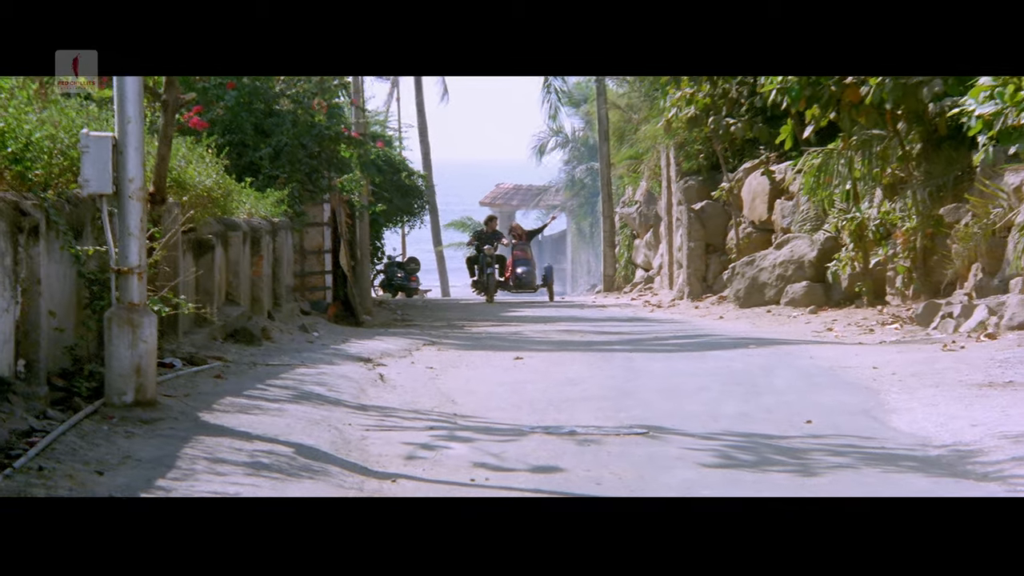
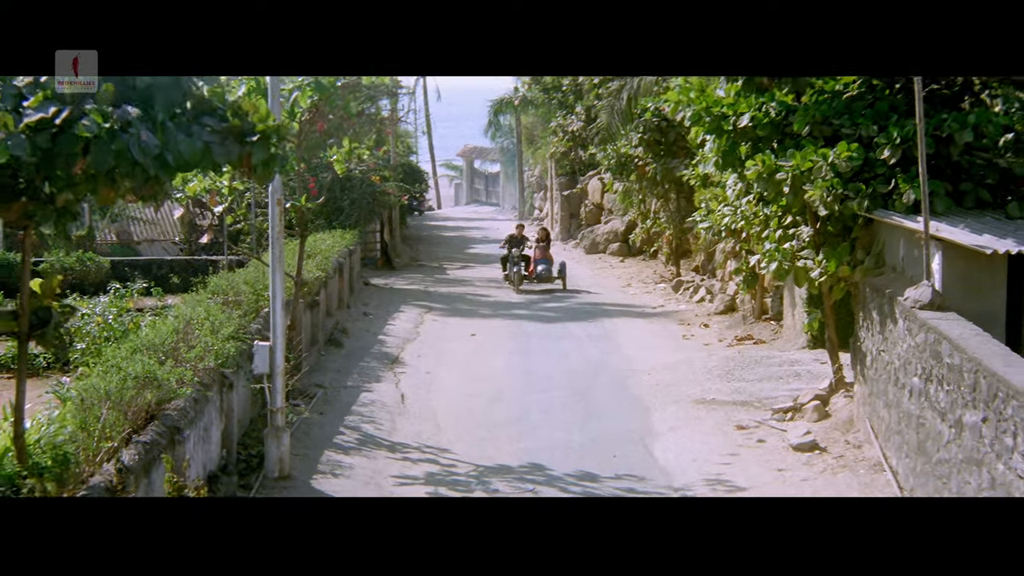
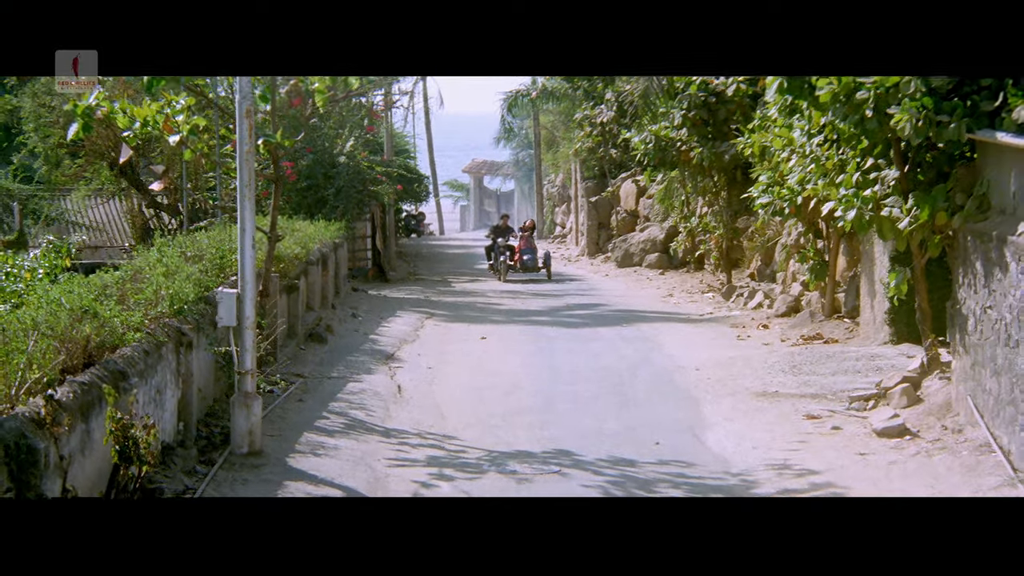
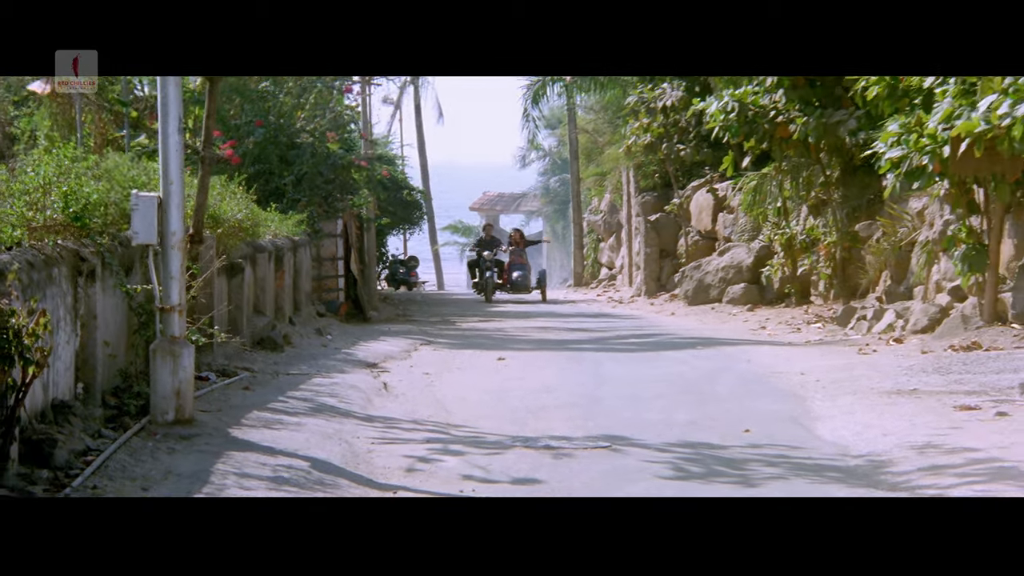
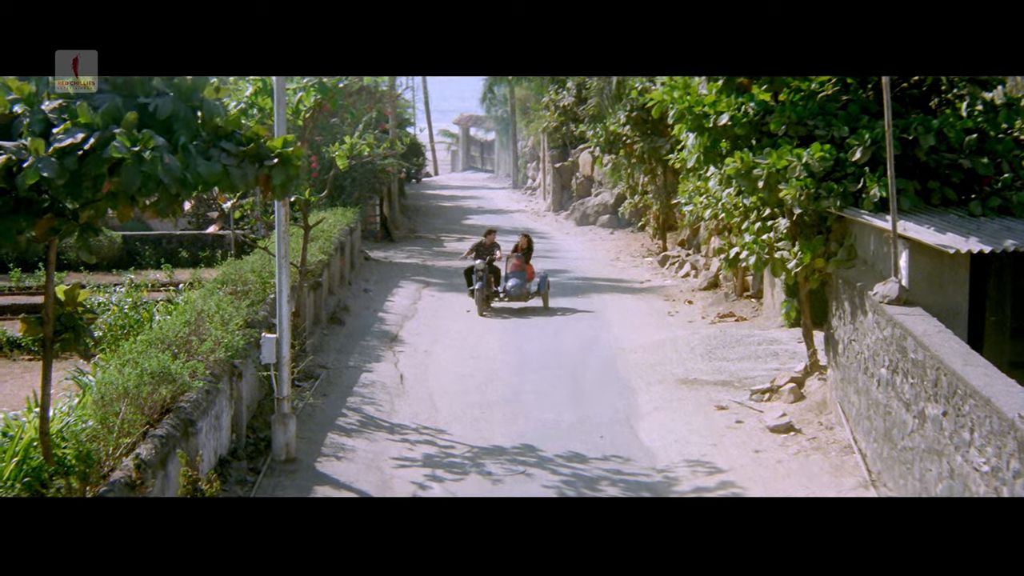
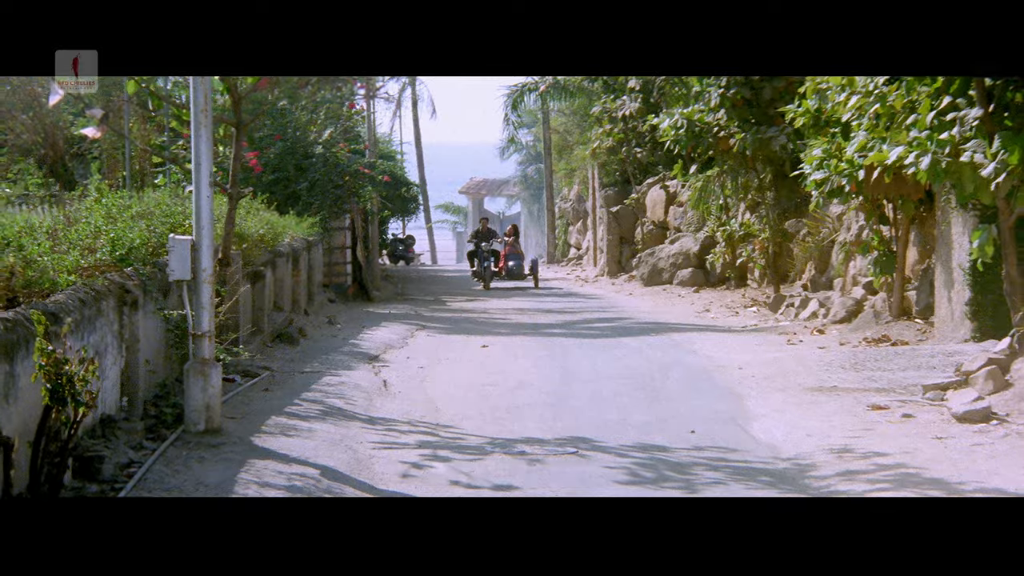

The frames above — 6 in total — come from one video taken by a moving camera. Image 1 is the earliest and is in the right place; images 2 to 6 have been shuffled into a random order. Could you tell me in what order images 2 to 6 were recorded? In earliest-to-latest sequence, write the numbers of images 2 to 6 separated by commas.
4, 6, 3, 2, 5
